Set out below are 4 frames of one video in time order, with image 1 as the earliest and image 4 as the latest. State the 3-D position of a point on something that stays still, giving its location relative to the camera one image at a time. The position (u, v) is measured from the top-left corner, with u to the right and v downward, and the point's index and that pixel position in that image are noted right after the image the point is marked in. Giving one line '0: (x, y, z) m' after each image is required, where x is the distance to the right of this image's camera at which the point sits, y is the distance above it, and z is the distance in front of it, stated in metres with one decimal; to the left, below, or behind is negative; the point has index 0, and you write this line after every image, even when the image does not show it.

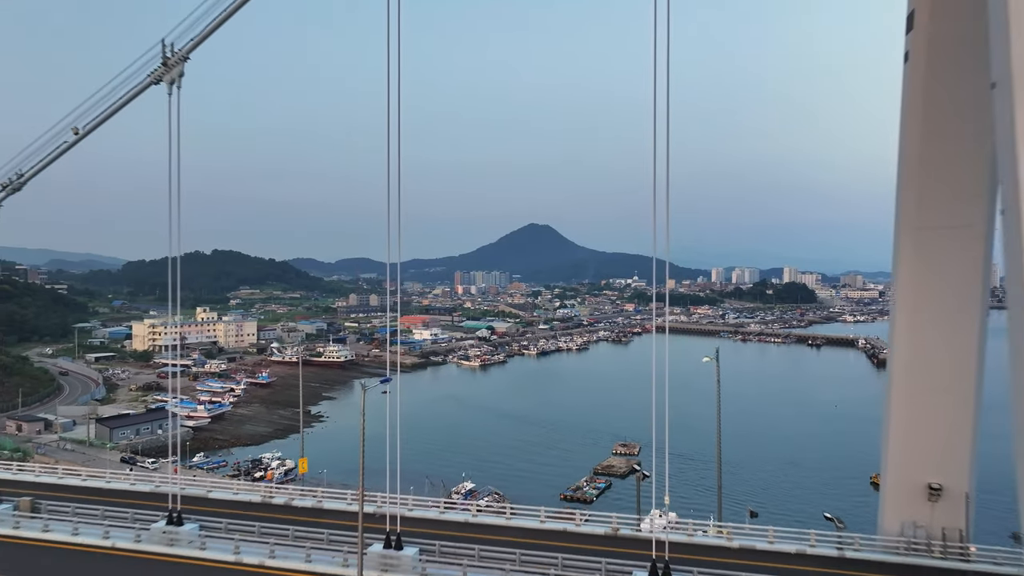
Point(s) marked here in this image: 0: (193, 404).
0: (-7.7, -2.8, +14.1) m
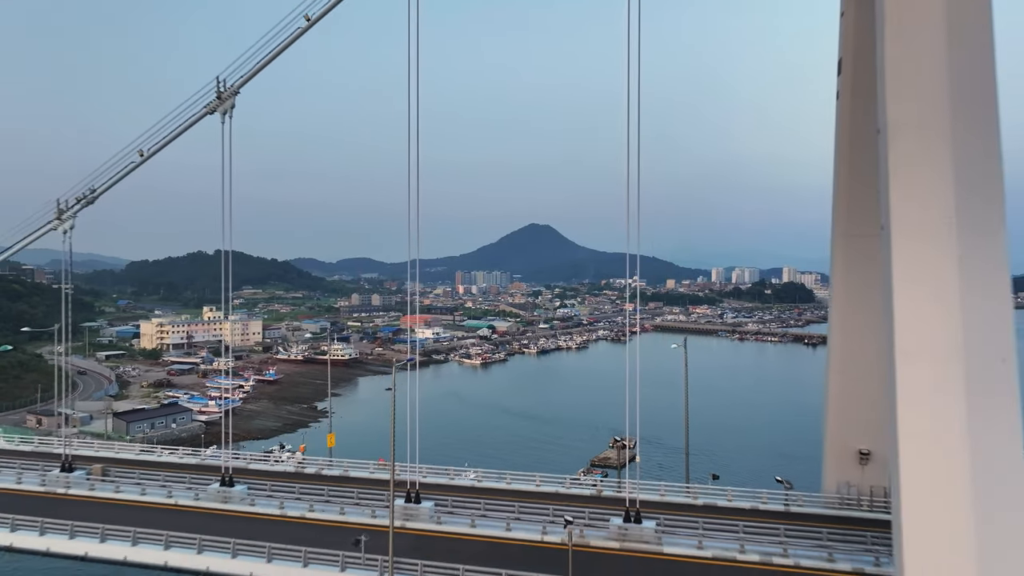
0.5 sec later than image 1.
0: (-7.7, -2.8, +14.5) m
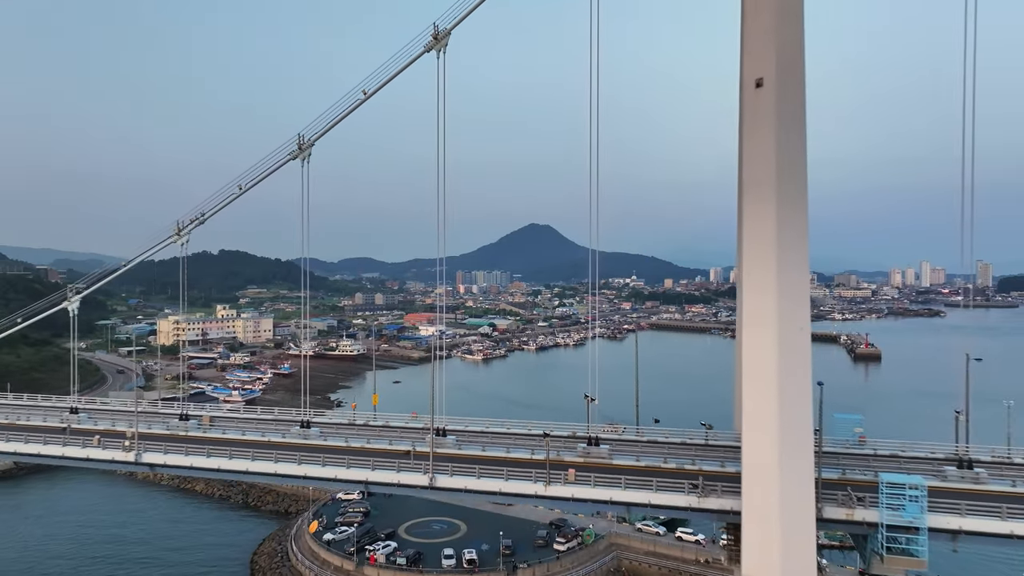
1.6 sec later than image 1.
0: (-7.7, -2.8, +15.7) m
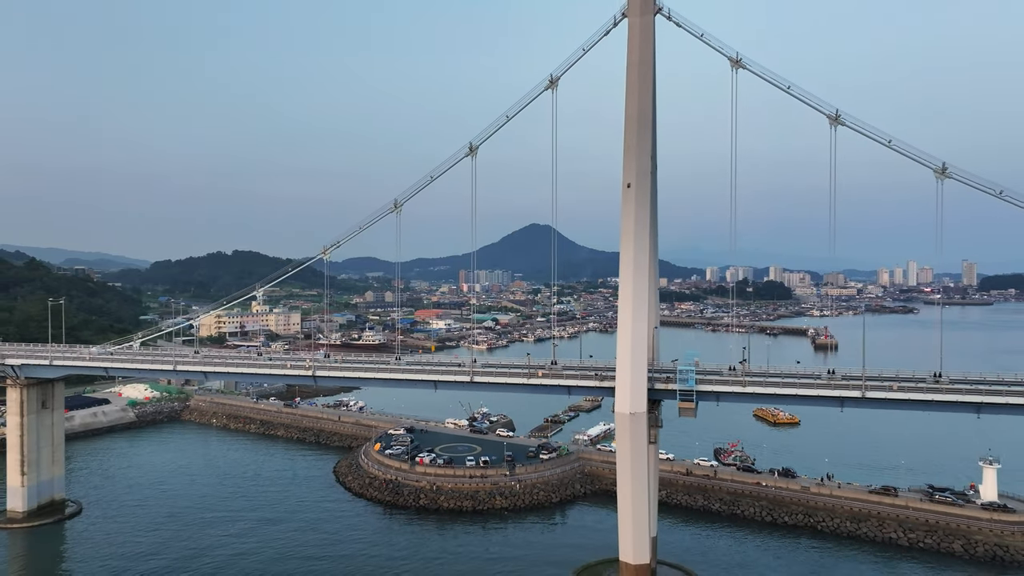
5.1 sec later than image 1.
0: (-7.6, -2.7, +19.1) m
